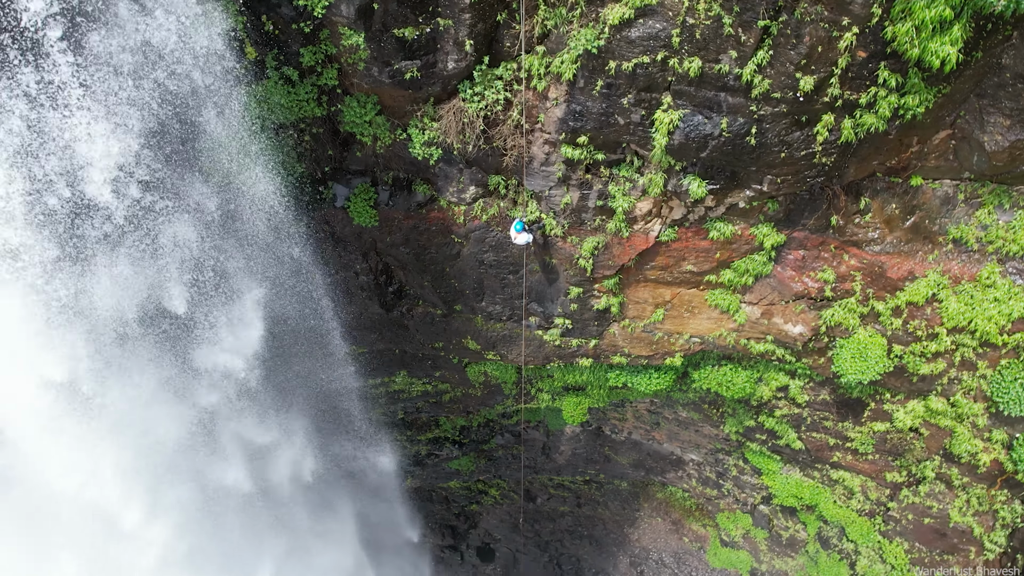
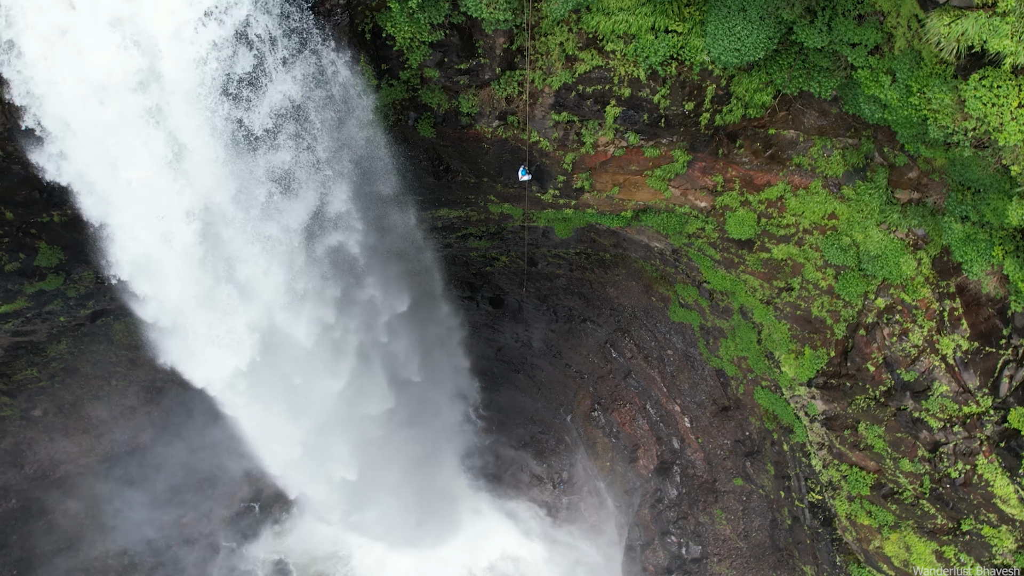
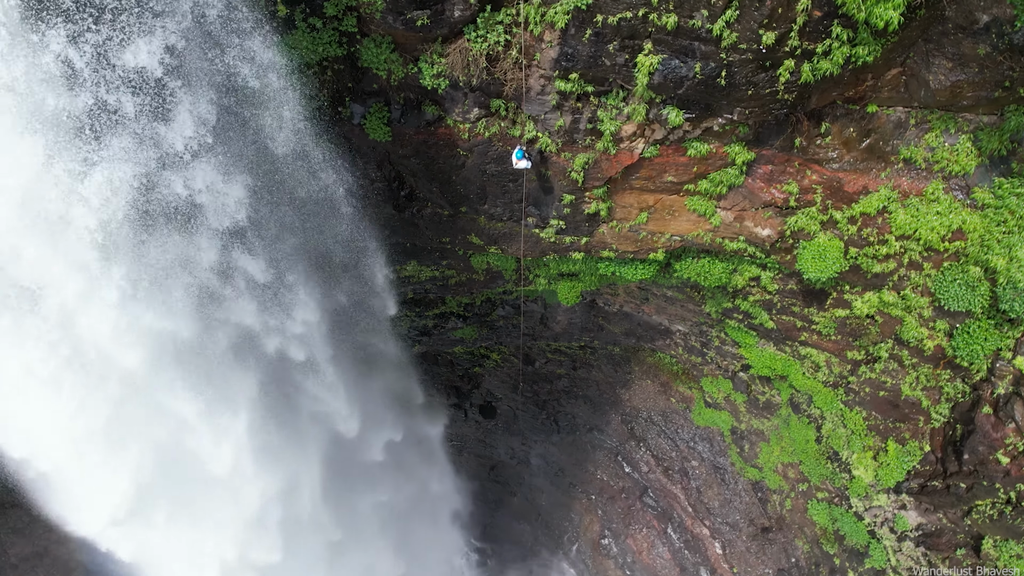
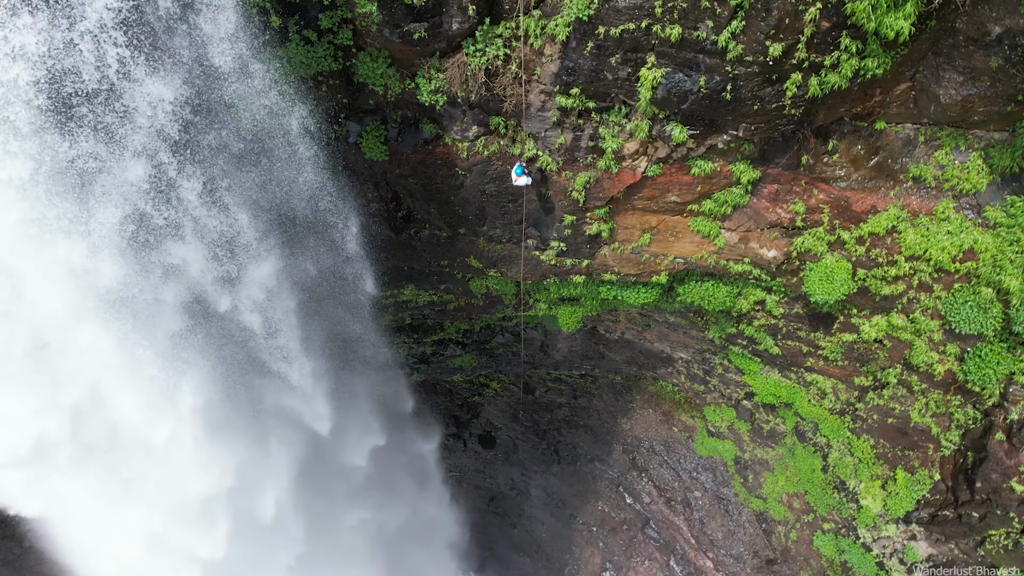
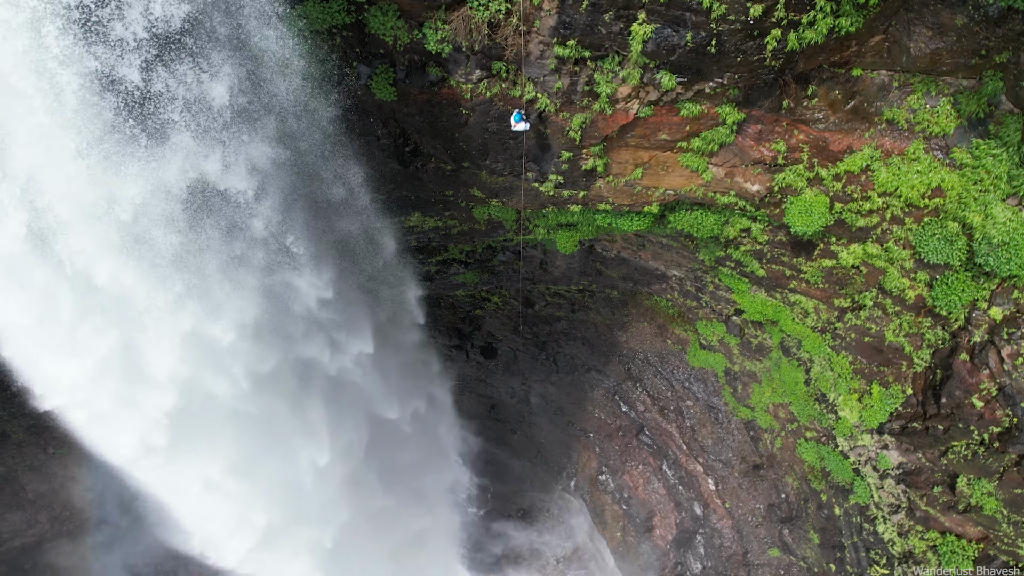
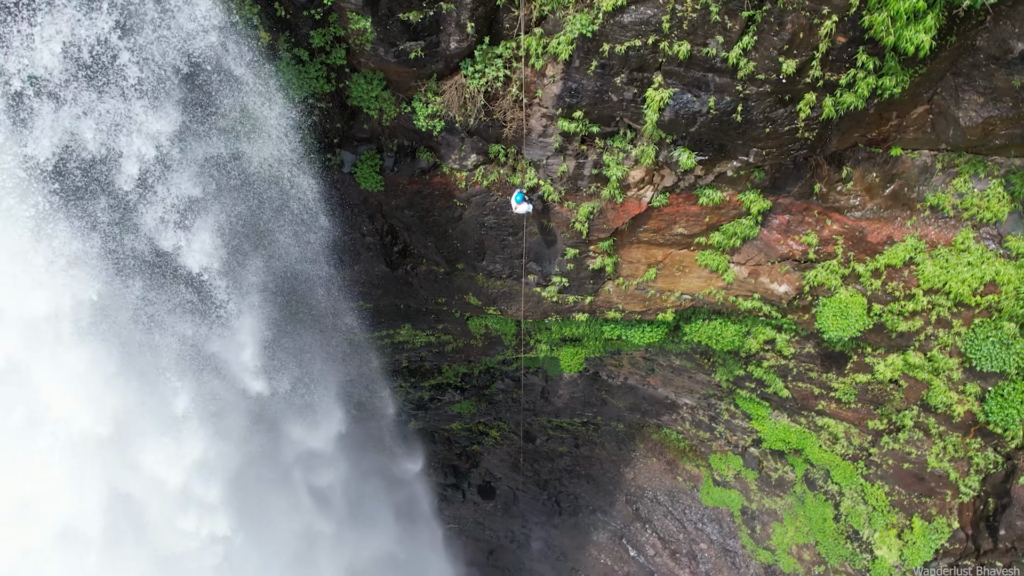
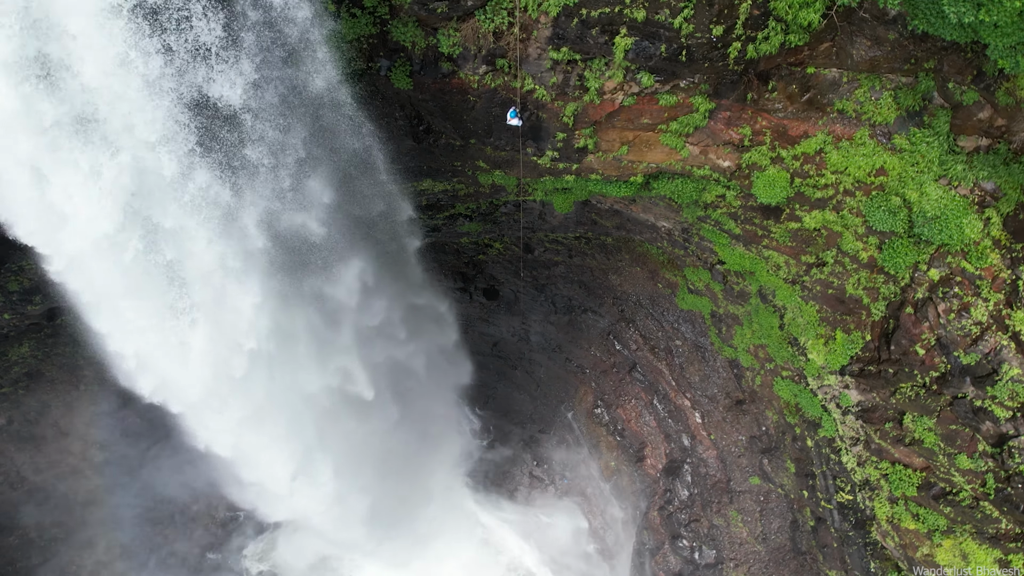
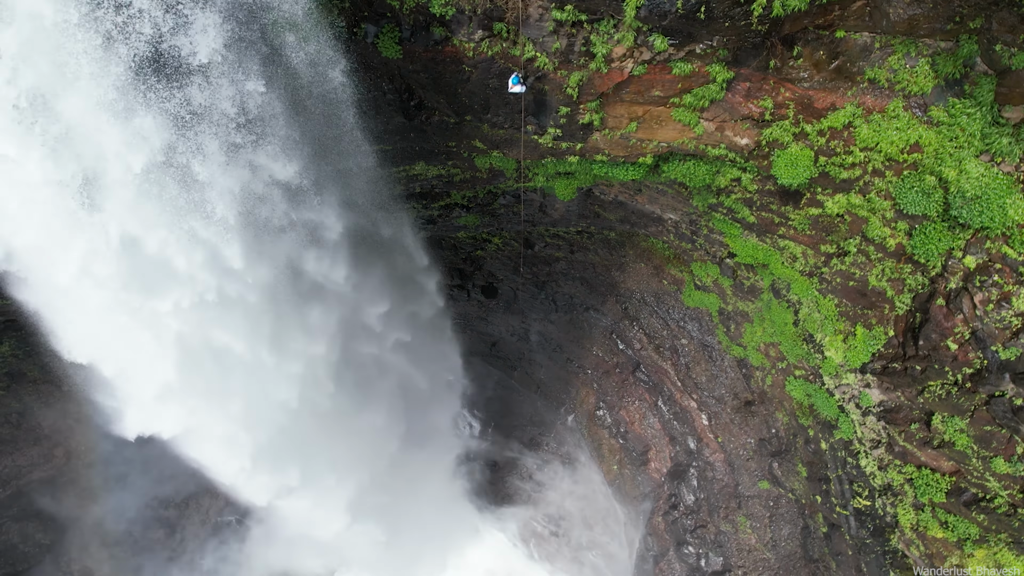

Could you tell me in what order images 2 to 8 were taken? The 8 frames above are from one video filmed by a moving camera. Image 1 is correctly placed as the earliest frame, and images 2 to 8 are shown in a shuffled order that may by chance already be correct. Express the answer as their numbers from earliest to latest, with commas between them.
6, 4, 3, 5, 8, 7, 2
